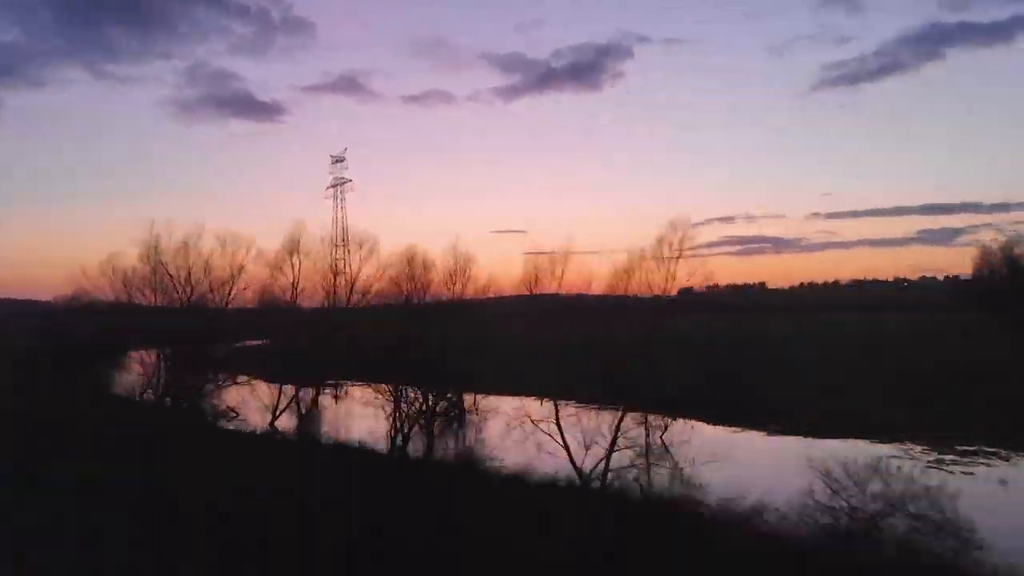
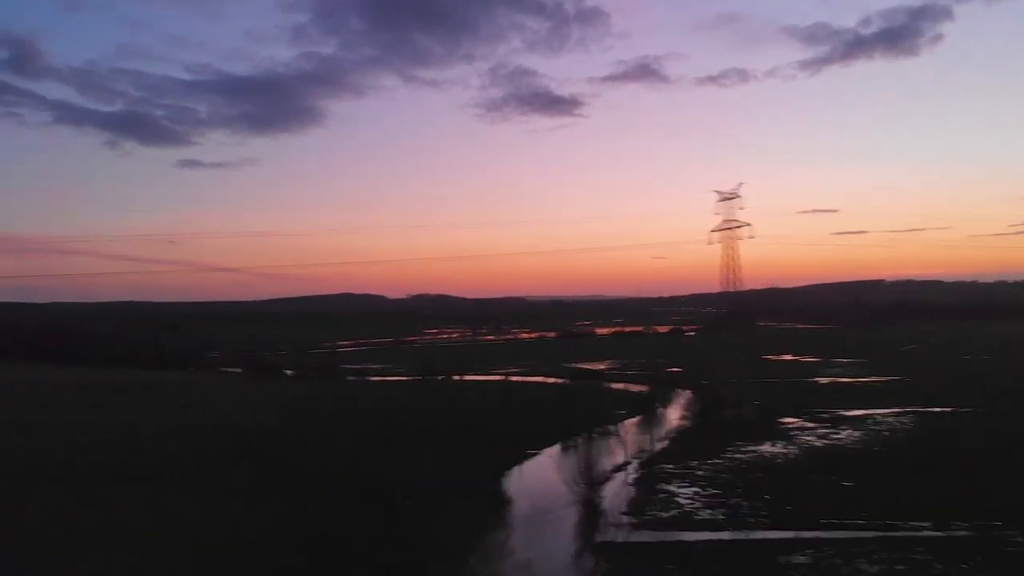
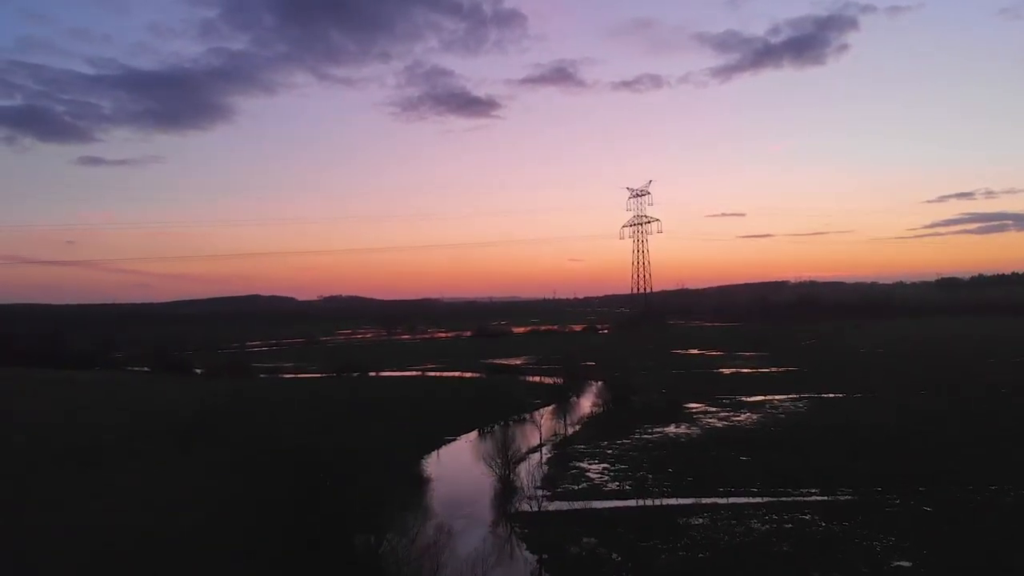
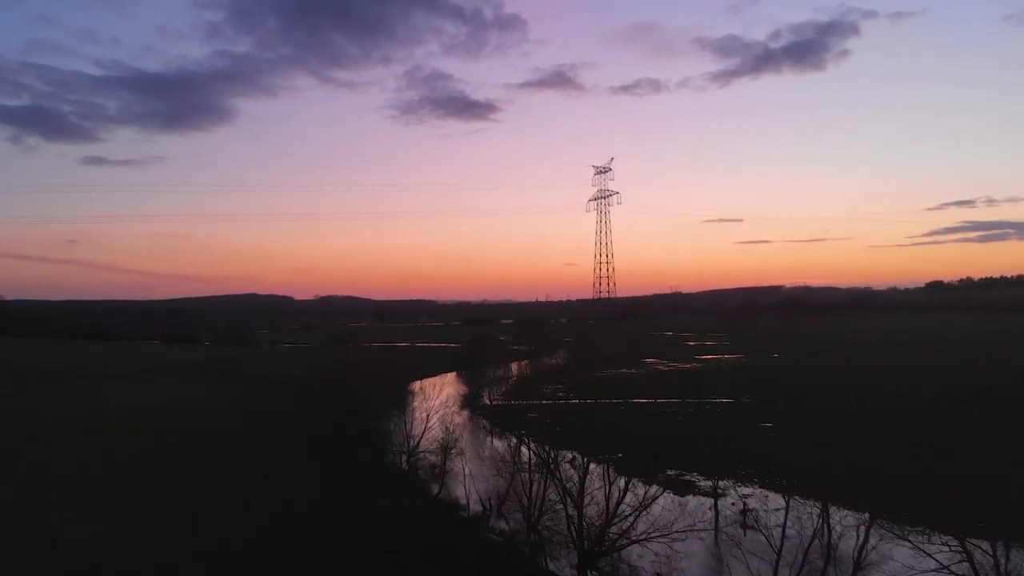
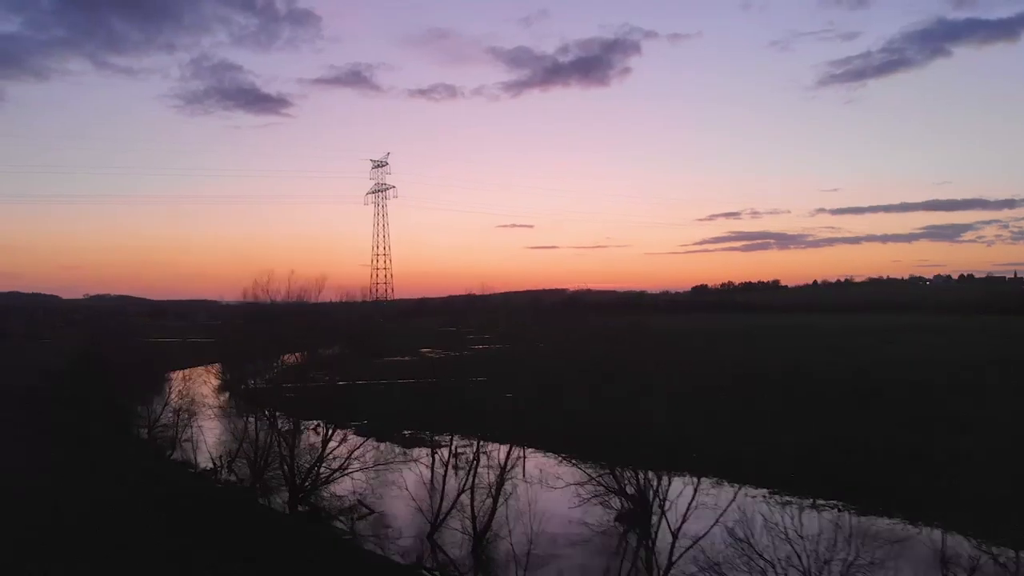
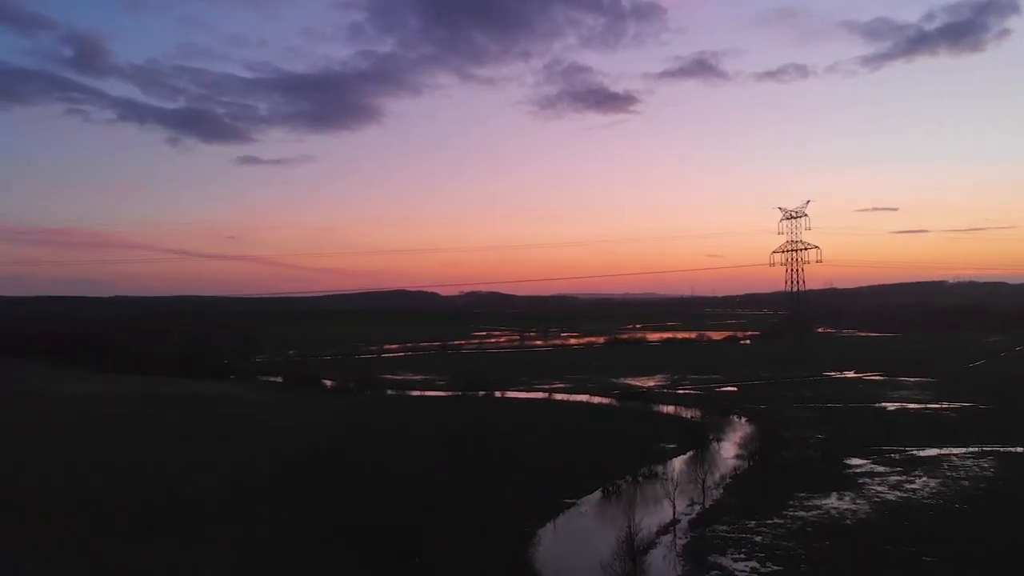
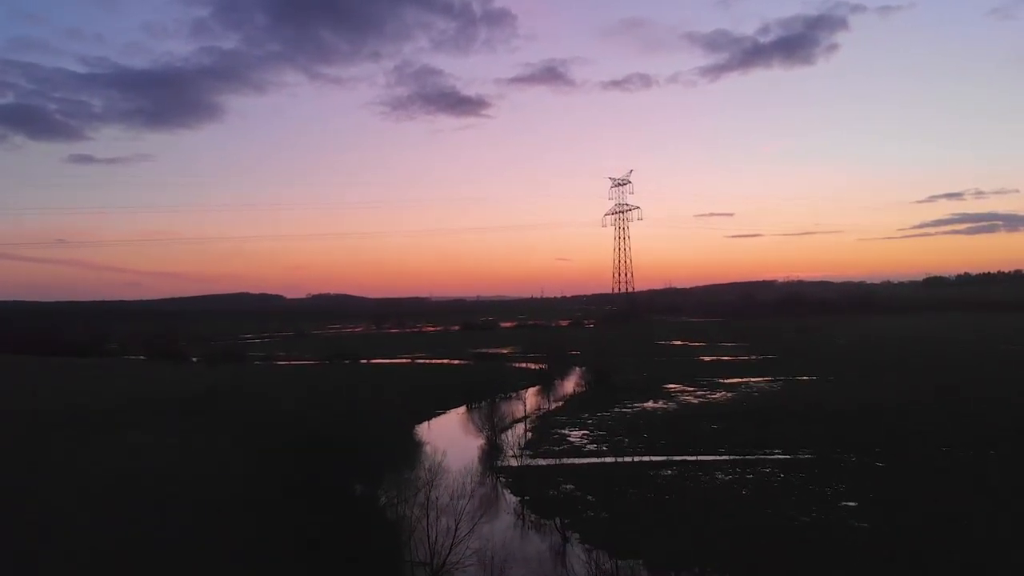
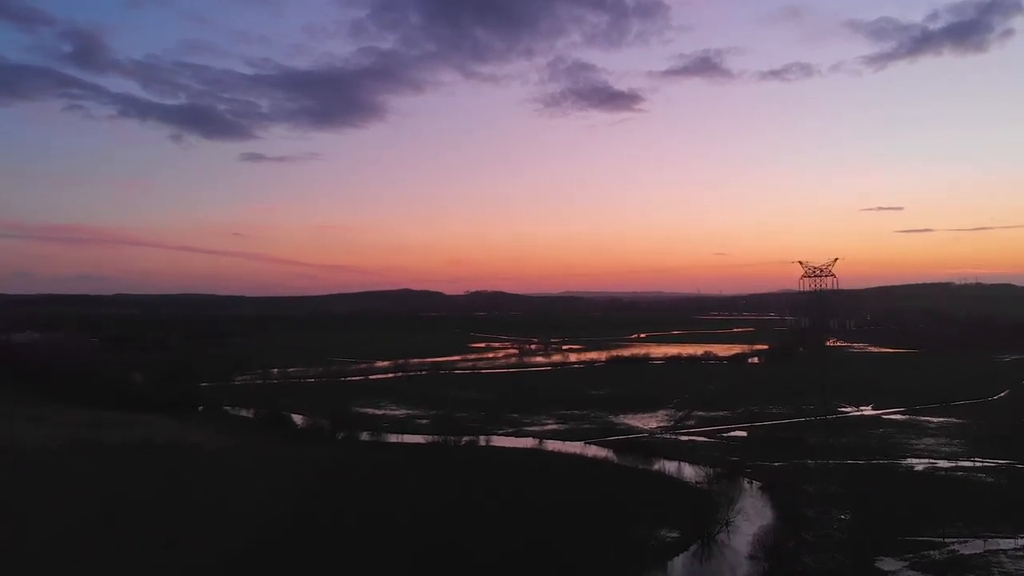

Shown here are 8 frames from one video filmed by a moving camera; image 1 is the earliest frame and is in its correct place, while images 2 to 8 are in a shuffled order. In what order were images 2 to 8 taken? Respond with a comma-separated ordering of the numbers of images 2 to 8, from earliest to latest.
5, 4, 7, 3, 2, 6, 8
